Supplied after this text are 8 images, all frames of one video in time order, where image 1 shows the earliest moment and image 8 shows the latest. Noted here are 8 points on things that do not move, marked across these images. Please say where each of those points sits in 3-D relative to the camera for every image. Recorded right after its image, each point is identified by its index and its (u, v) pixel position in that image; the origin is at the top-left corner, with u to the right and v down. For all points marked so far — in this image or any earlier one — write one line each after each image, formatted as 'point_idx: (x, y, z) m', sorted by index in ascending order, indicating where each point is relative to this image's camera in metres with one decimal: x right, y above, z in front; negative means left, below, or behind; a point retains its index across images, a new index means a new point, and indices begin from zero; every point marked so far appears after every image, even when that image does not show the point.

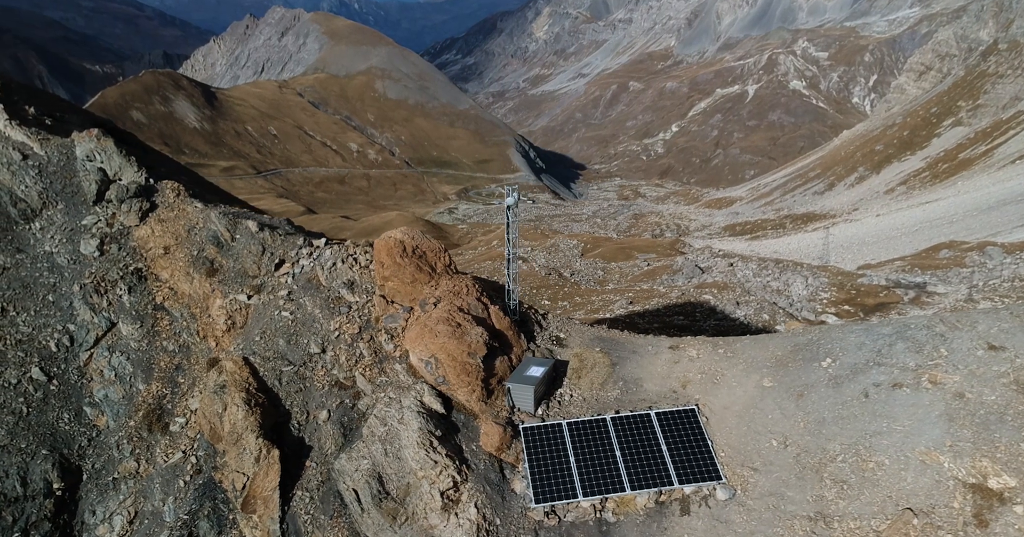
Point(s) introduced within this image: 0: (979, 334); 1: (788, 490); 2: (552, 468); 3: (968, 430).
0: (+12.8, -1.8, +17.4) m
1: (+7.0, -5.7, +16.3) m
2: (+1.0, -5.6, +17.7) m
3: (+10.9, -3.9, +15.4) m
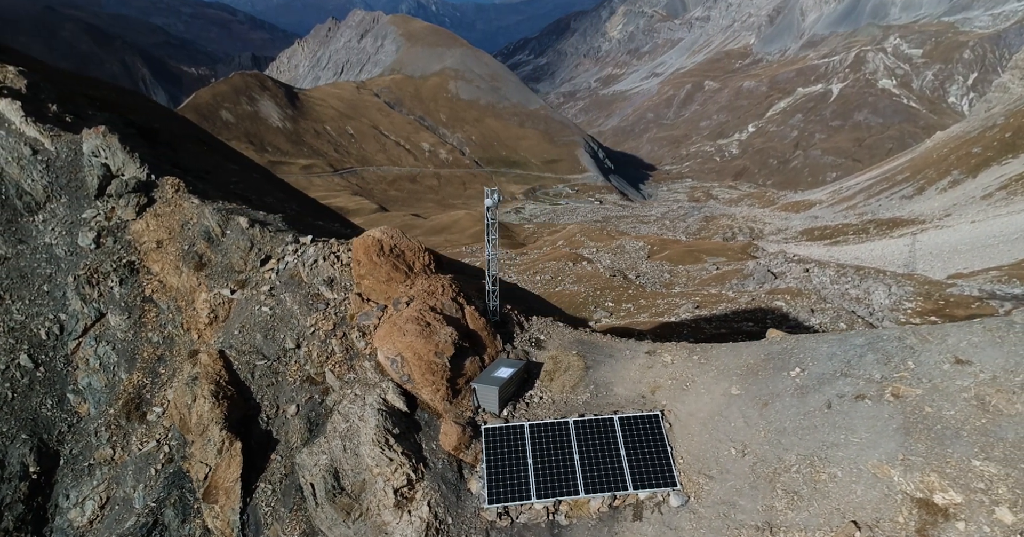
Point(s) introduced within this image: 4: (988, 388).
0: (+11.6, -2.1, +17.0) m
1: (+5.8, -5.8, +16.1) m
2: (-0.2, -5.6, +17.6) m
3: (+9.6, -4.2, +15.0) m
4: (+11.6, -2.9, +15.7) m
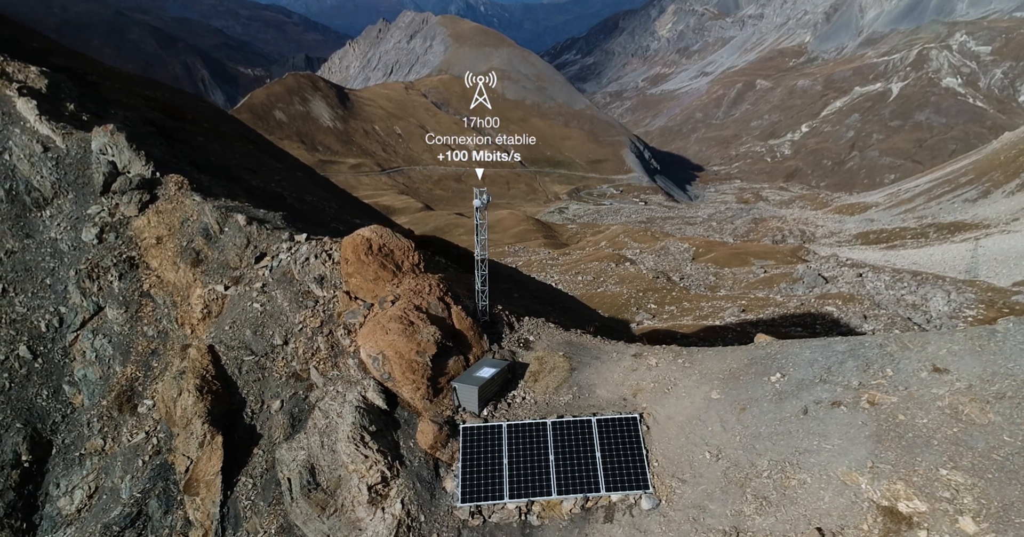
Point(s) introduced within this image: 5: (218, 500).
0: (+10.9, -2.3, +16.8) m
1: (+5.0, -5.9, +16.0) m
2: (-0.9, -5.6, +17.7) m
3: (+8.9, -4.3, +14.9) m
4: (+10.9, -3.1, +15.5) m
5: (-9.0, -7.1, +19.3) m
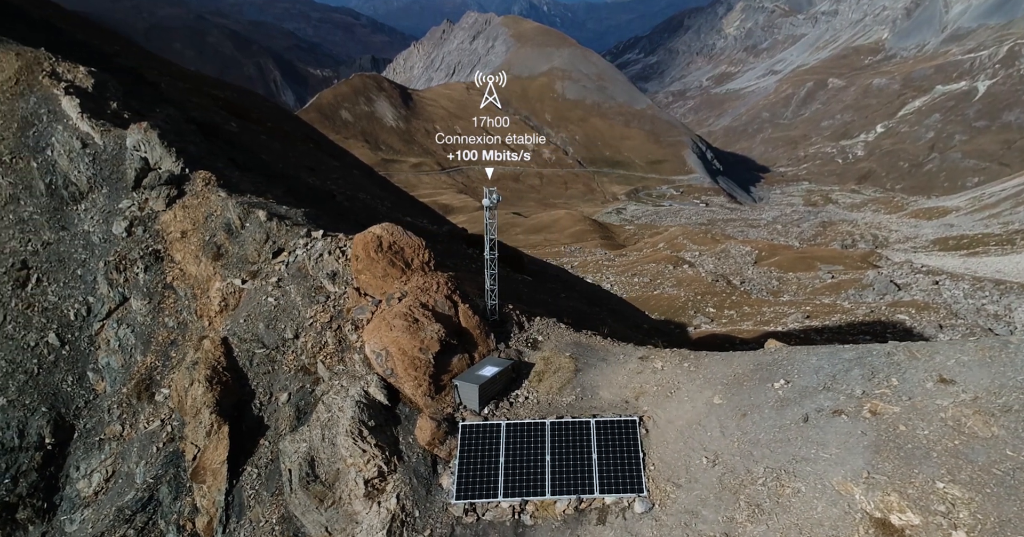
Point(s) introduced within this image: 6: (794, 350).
0: (+10.8, -2.5, +16.3) m
1: (+4.8, -6.0, +15.8) m
2: (-1.0, -5.6, +17.8) m
3: (+8.6, -4.4, +14.5) m
4: (+10.7, -3.3, +15.0) m
5: (-9.0, -6.9, +19.9) m
6: (+8.9, -2.6, +19.9) m
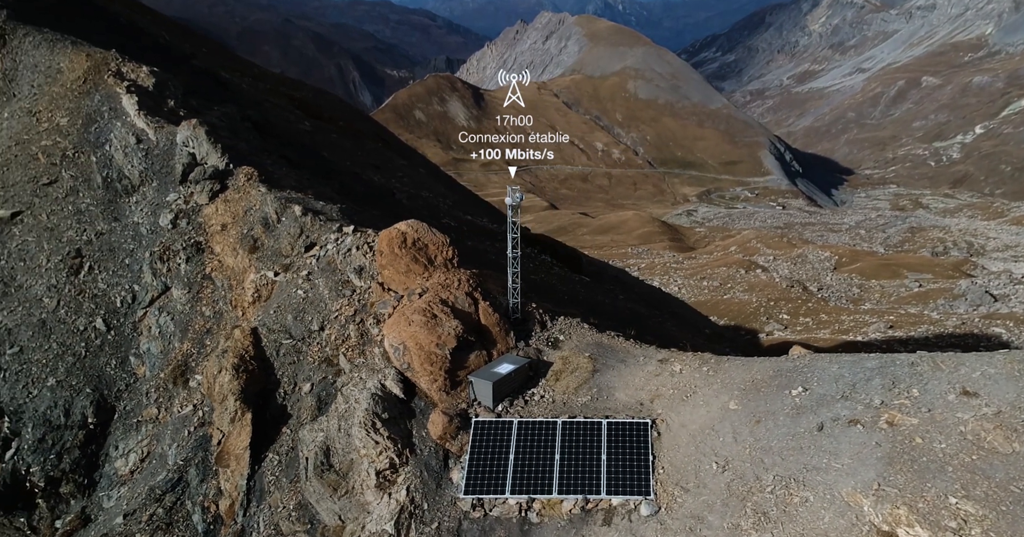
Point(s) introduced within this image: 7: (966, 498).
0: (+11.0, -2.7, +15.7) m
1: (+4.9, -6.1, +15.6) m
2: (-0.8, -5.5, +18.0) m
3: (+8.6, -4.6, +14.0) m
4: (+10.7, -3.5, +14.4) m
5: (-8.7, -6.6, +20.6) m
6: (+9.3, -2.7, +19.4) m
7: (+9.4, -4.7, +13.1) m
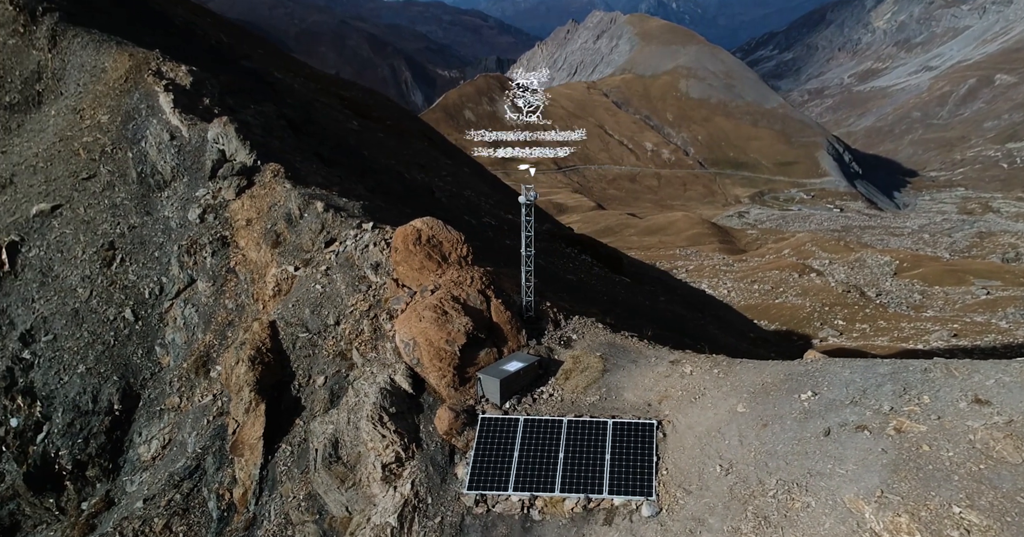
0: (+11.0, -2.8, +15.2) m
1: (+4.9, -6.1, +15.5) m
2: (-0.7, -5.4, +18.1) m
3: (+8.5, -4.7, +13.7) m
4: (+10.7, -3.6, +14.0) m
5: (-8.4, -6.4, +21.1) m
6: (+9.5, -2.8, +19.1) m
7: (+9.3, -4.8, +12.7) m
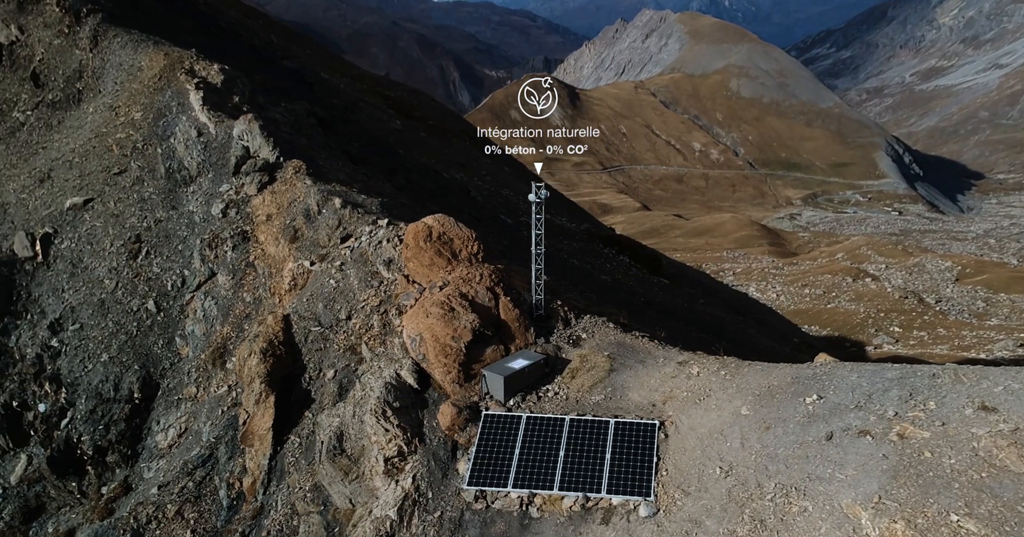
0: (+11.0, -2.9, +14.9) m
1: (+4.8, -6.1, +15.4) m
2: (-0.6, -5.4, +18.3) m
3: (+8.4, -4.7, +13.4) m
4: (+10.6, -3.7, +13.6) m
5: (-8.3, -6.2, +21.6) m
6: (+9.6, -2.9, +18.8) m
7: (+9.1, -4.9, +12.5) m
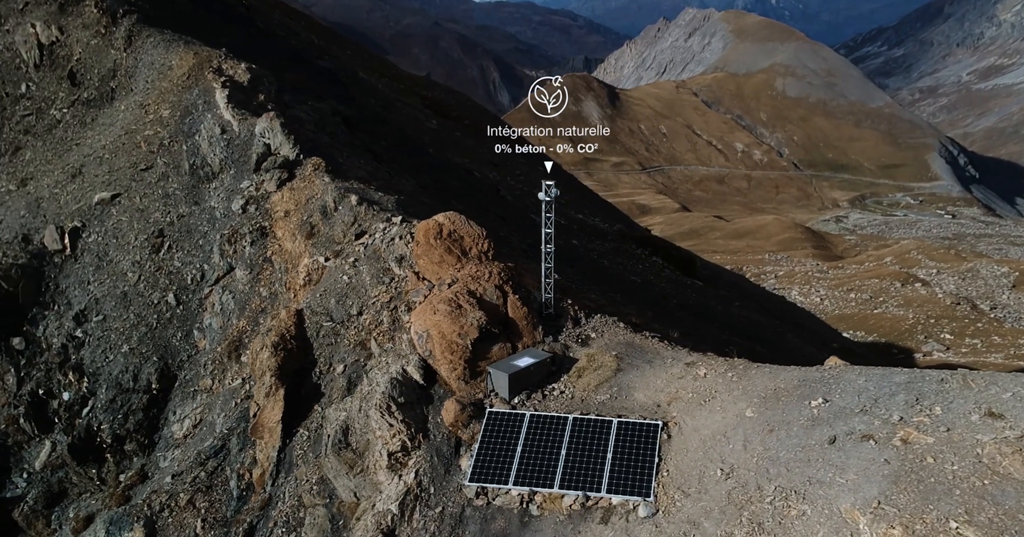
0: (+10.9, -3.0, +14.6) m
1: (+4.7, -6.1, +15.3) m
2: (-0.6, -5.3, +18.4) m
3: (+8.3, -4.8, +13.2) m
4: (+10.5, -3.8, +13.3) m
5: (-8.1, -6.1, +22.0) m
6: (+9.7, -2.9, +18.5) m
7: (+8.9, -4.9, +12.2) m
